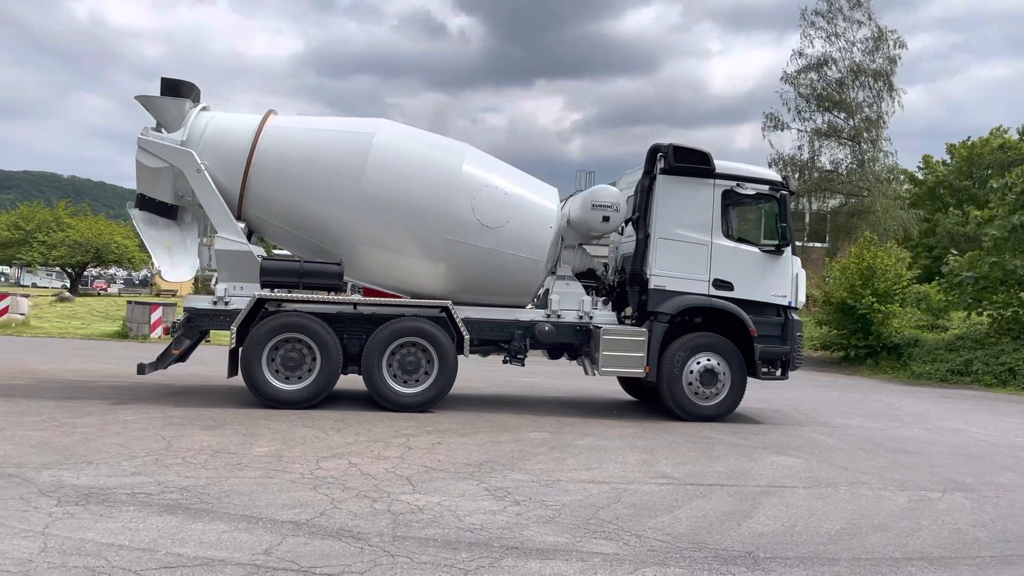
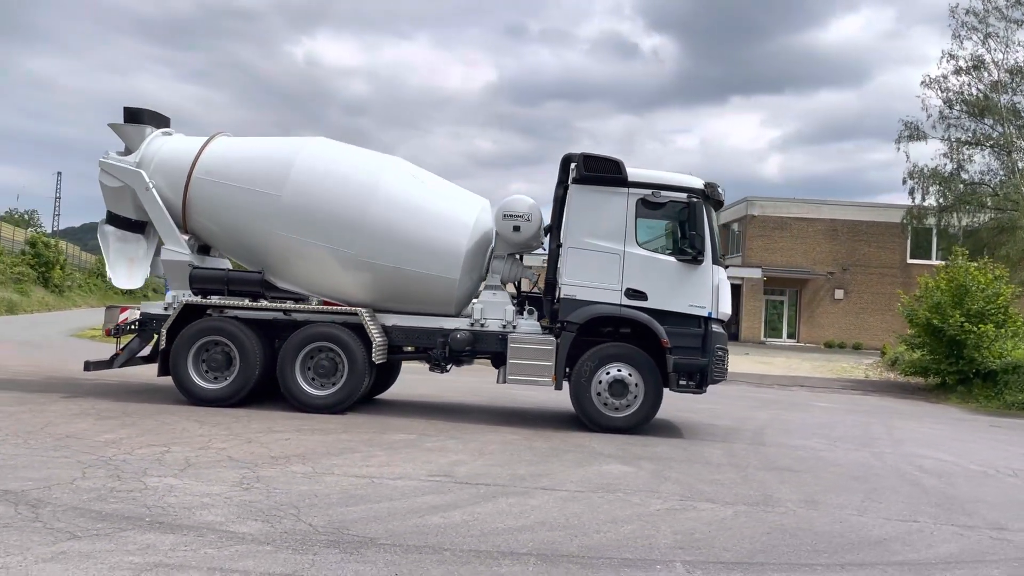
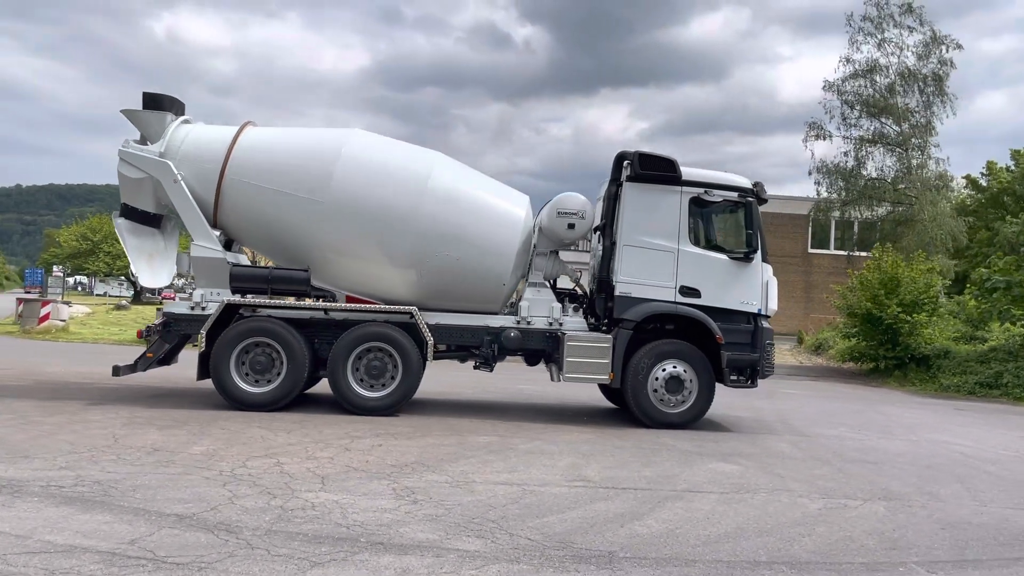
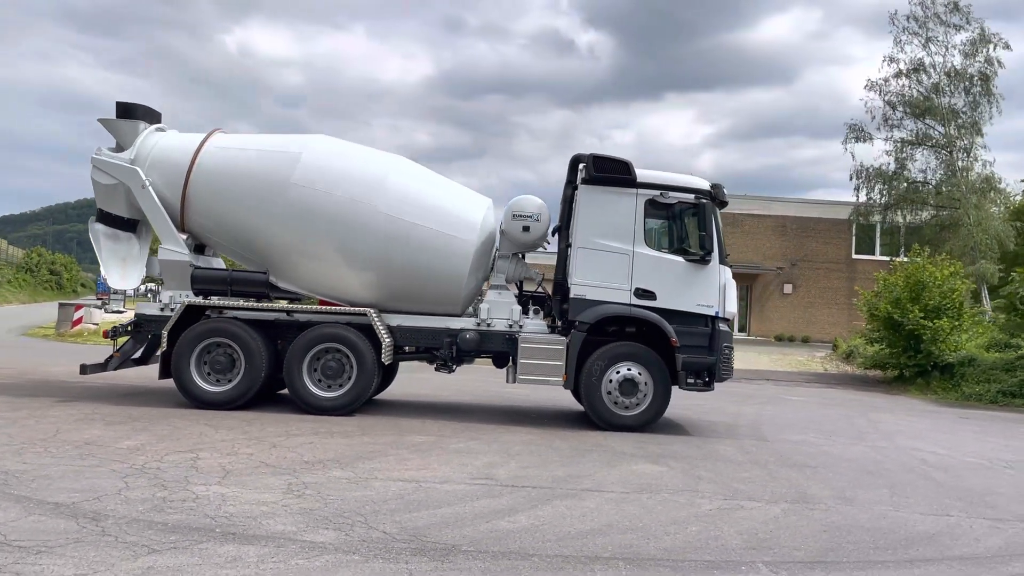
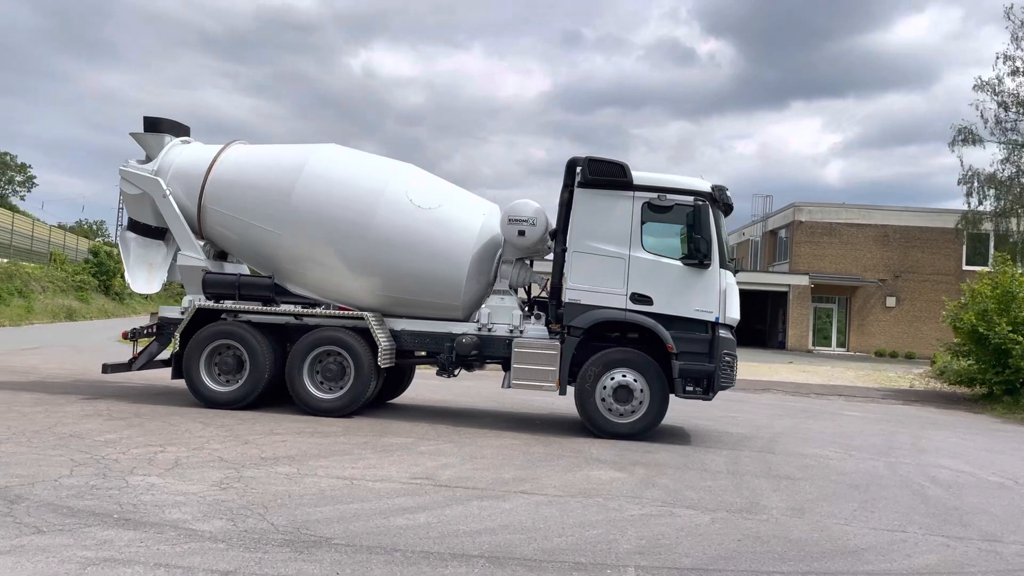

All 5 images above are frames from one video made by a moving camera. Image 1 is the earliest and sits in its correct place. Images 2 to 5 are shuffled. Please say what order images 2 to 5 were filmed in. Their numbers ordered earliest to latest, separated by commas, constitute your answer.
3, 4, 2, 5
